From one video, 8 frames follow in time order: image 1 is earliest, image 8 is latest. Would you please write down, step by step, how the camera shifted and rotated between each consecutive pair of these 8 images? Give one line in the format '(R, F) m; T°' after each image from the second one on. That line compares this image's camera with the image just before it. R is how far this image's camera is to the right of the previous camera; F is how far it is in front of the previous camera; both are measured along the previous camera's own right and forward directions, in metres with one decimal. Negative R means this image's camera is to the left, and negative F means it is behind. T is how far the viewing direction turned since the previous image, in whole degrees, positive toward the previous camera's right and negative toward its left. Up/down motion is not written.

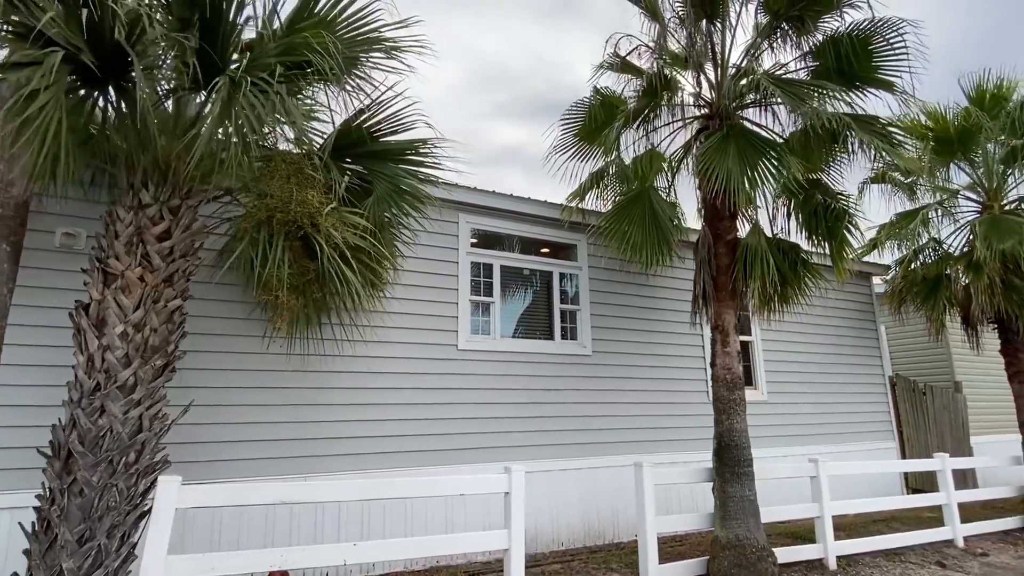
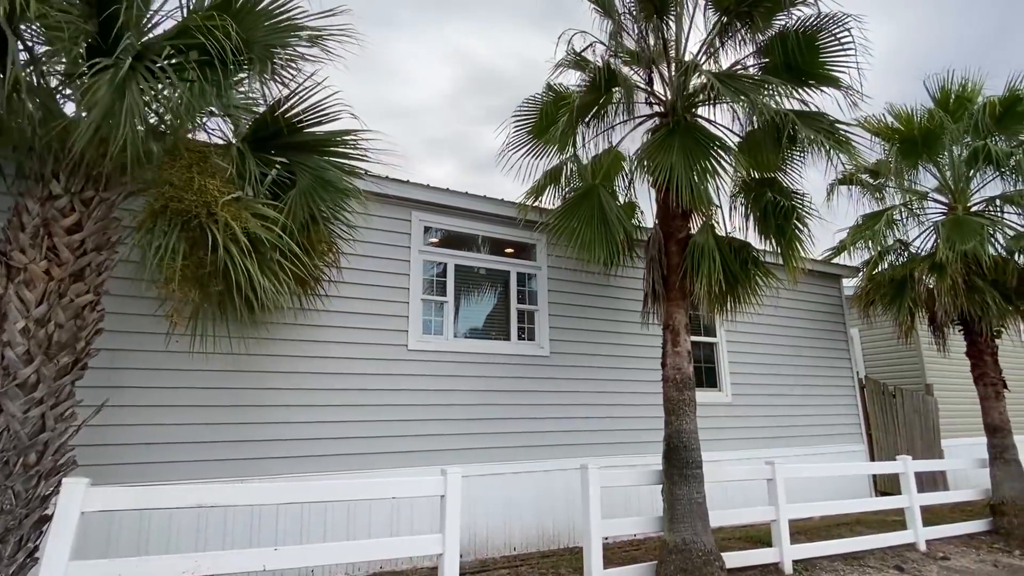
(+0.4, +0.1) m; +1°
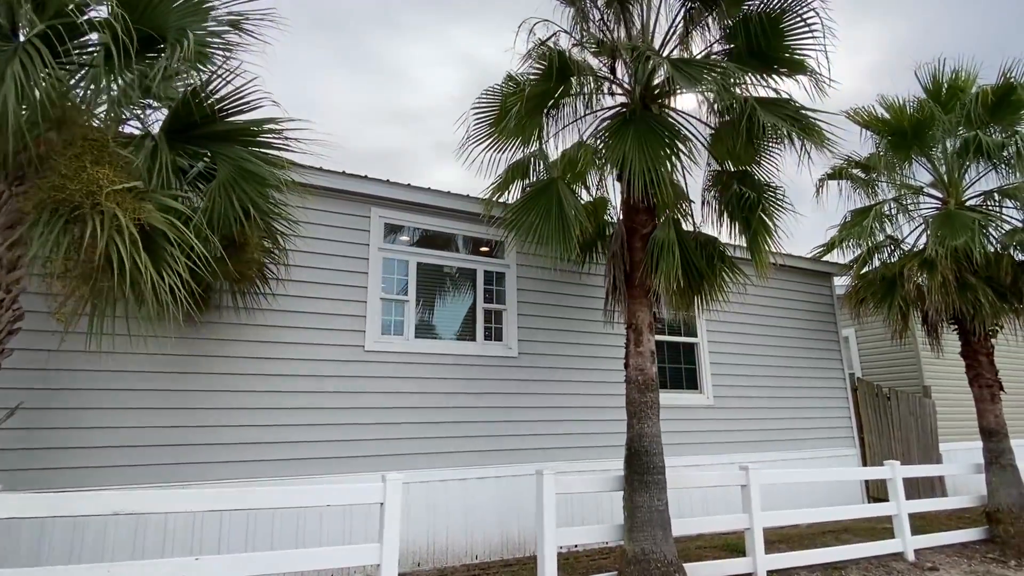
(+0.4, +0.2) m; -1°
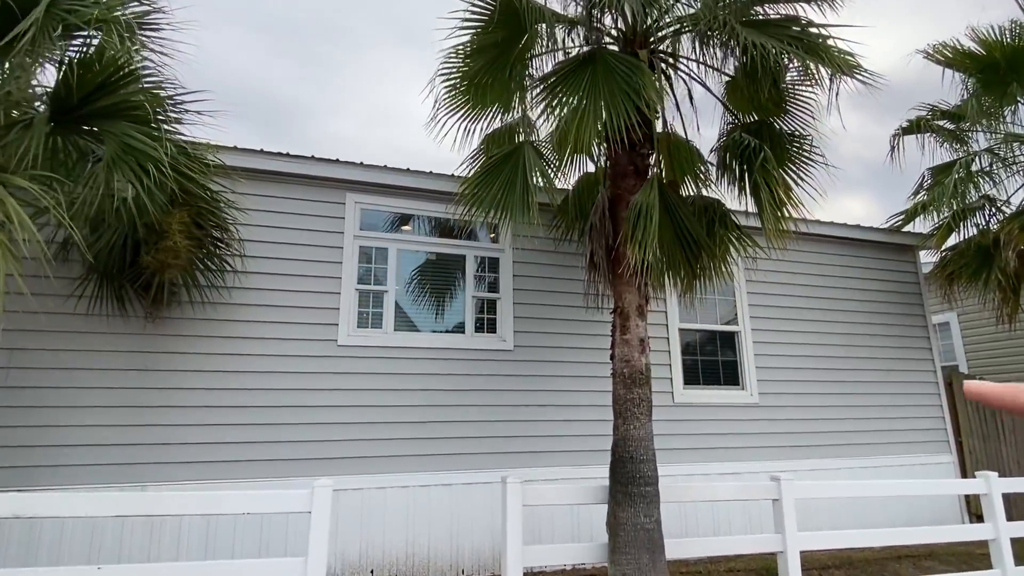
(+0.9, +0.6) m; -9°
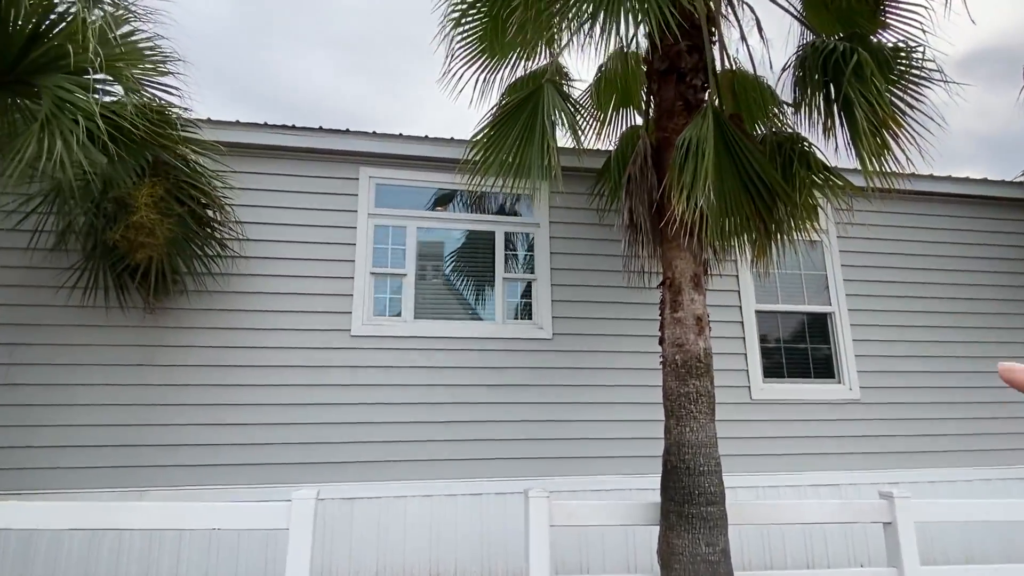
(+0.3, +0.7) m; -8°
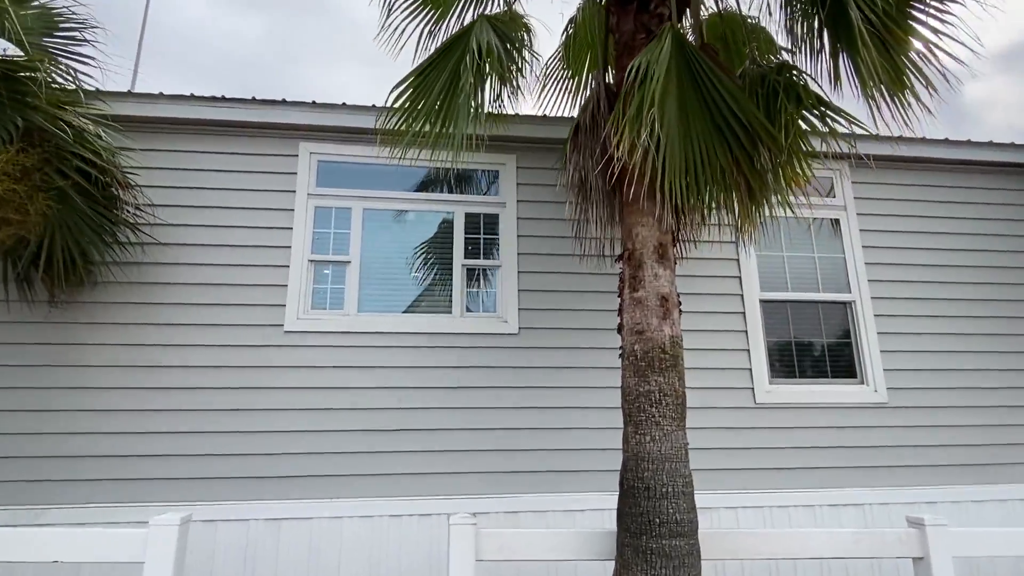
(+0.5, +0.6) m; -3°
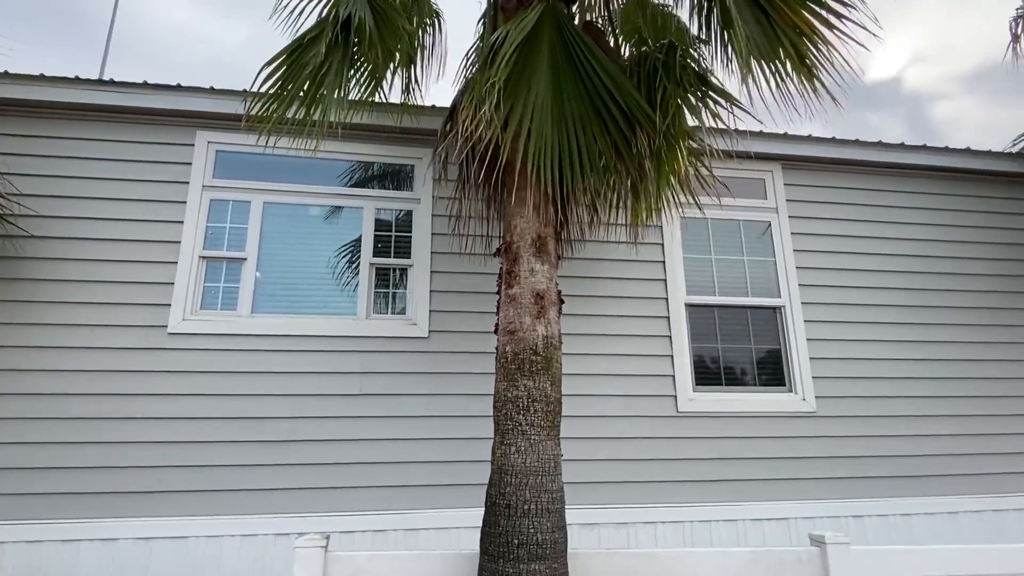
(+0.5, +0.2) m; +2°
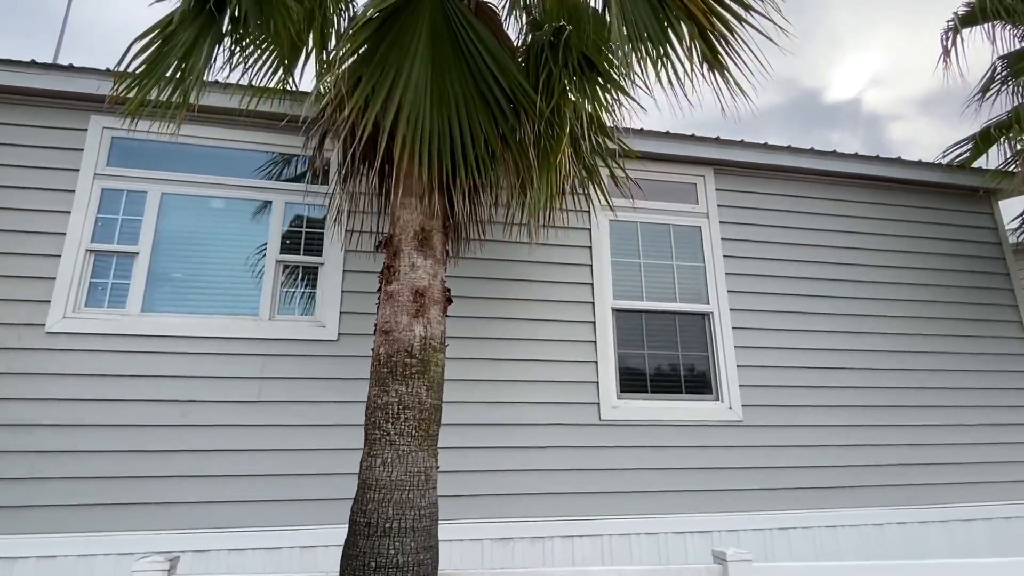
(+0.3, +0.2) m; +3°
